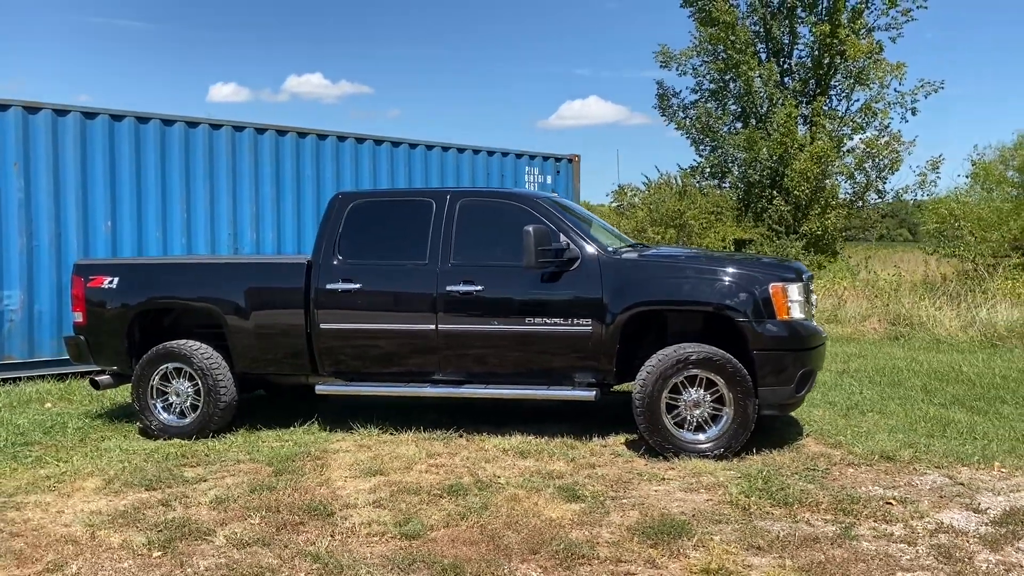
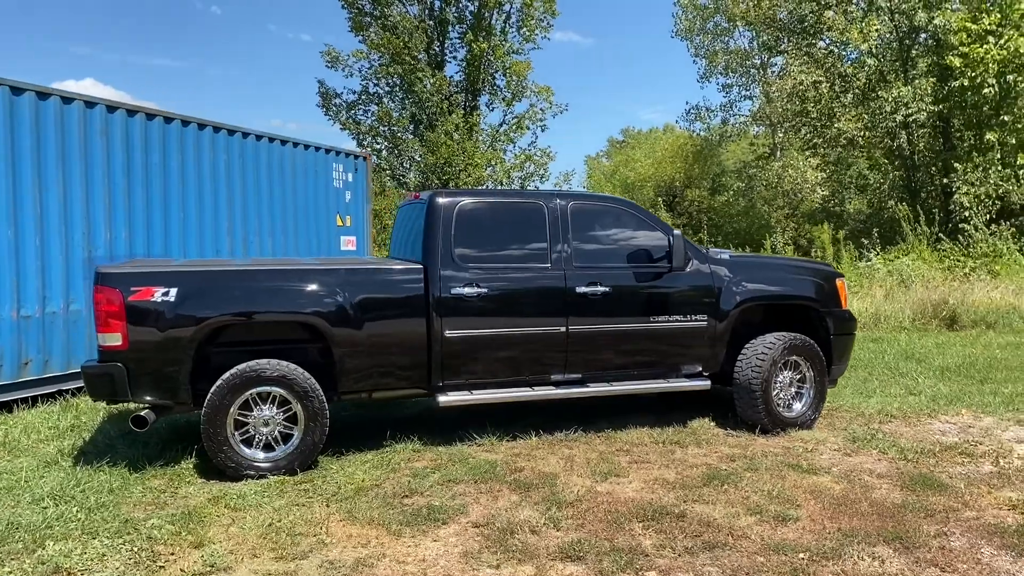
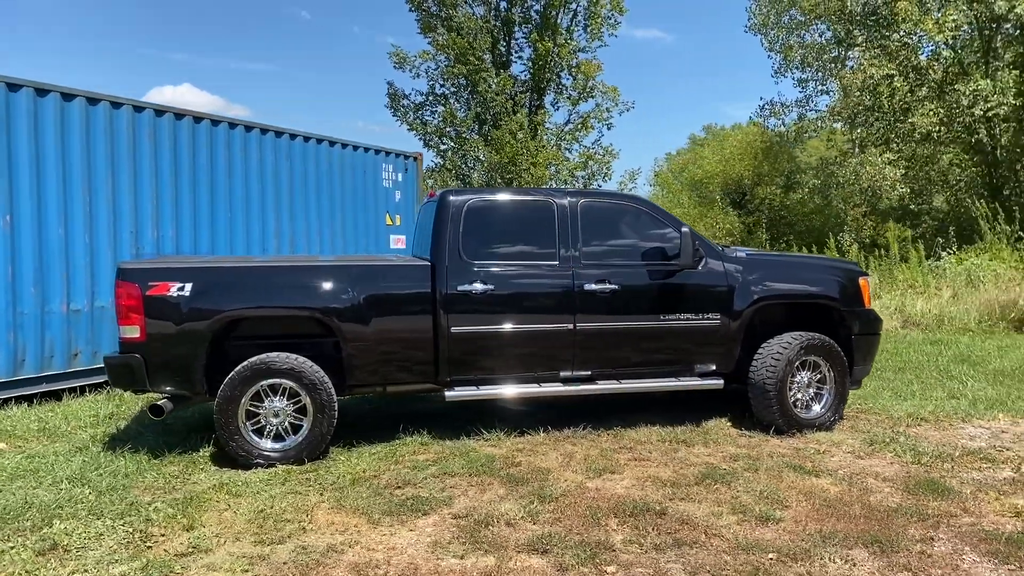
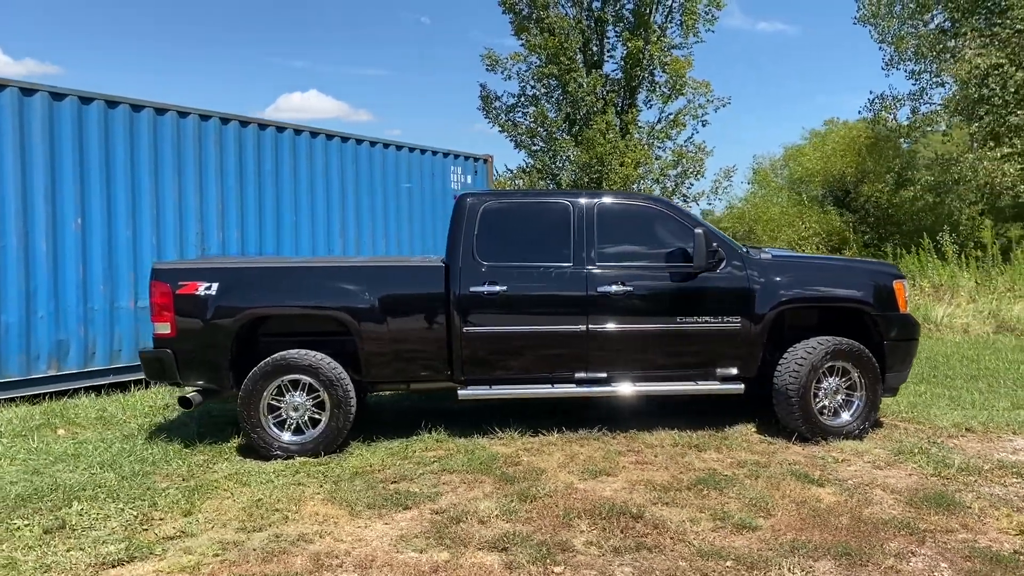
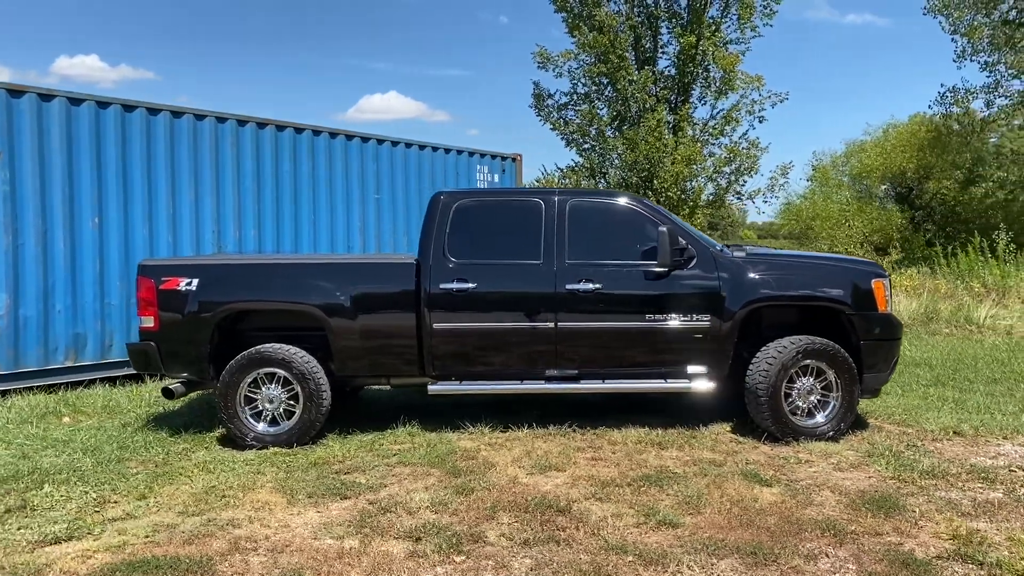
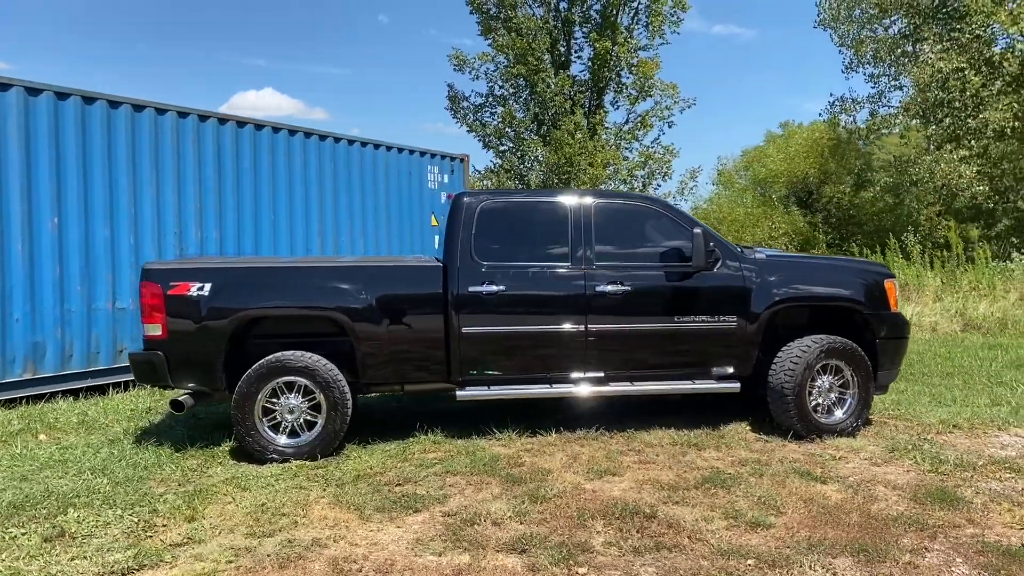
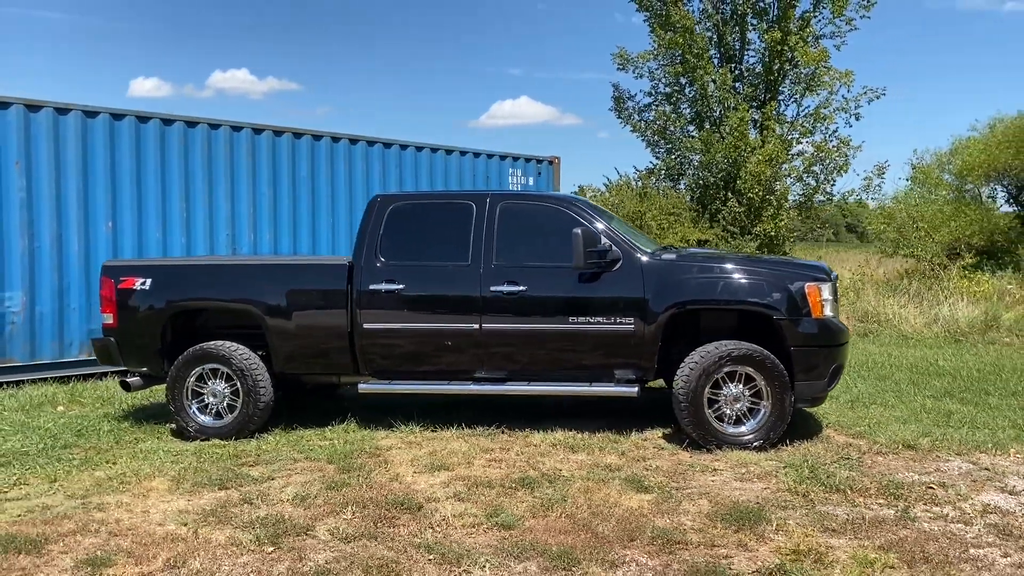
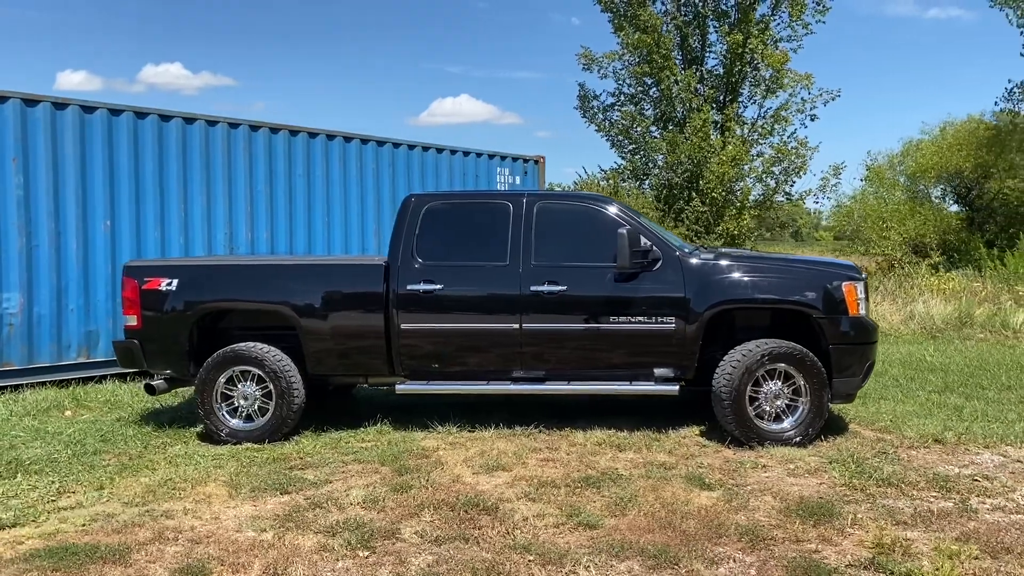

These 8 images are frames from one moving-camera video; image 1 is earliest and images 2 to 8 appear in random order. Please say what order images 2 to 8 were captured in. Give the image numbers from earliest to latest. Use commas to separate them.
7, 8, 5, 4, 6, 3, 2
